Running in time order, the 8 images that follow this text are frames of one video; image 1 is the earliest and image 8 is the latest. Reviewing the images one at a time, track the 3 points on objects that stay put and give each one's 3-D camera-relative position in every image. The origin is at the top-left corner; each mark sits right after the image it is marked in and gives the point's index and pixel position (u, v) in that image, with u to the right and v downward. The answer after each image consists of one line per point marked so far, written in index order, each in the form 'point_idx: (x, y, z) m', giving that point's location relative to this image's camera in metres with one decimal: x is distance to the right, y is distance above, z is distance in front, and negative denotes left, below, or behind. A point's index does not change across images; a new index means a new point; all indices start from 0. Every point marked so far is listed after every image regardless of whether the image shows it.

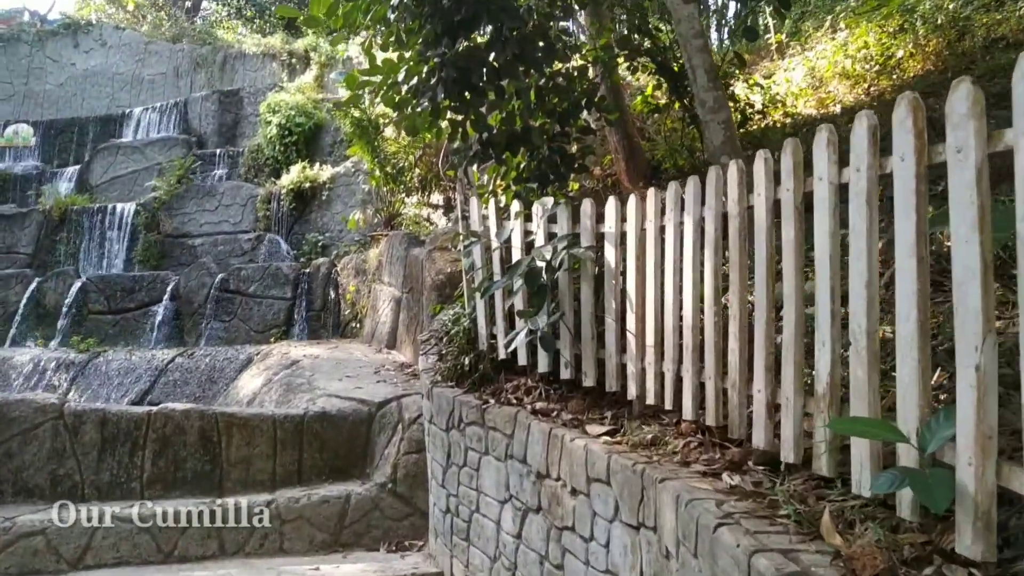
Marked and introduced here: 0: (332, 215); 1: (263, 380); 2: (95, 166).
0: (-1.9, +0.8, +9.6) m
1: (-1.5, -0.6, +5.6) m
2: (-5.5, +1.6, +12.1) m
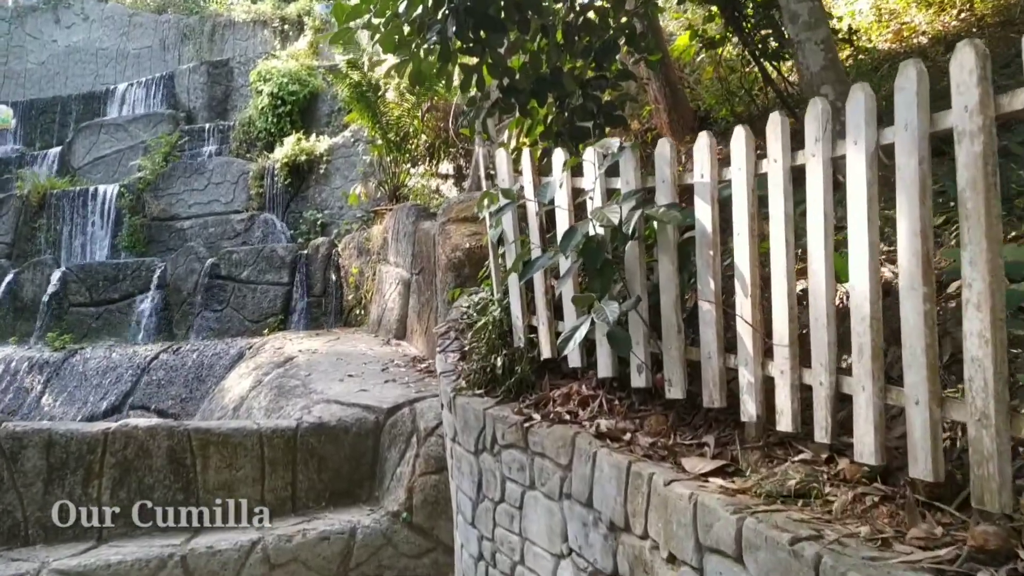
0: (-1.7, +0.9, +8.7) m
1: (-1.3, -0.5, +4.8) m
2: (-5.3, +1.7, +11.2) m
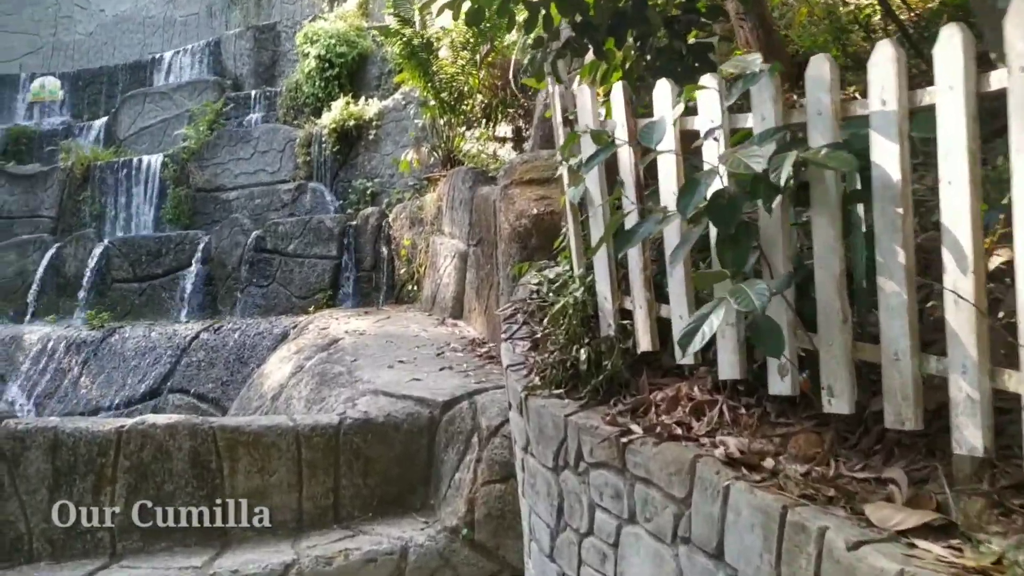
0: (-1.2, +1.2, +8.2) m
1: (-1.0, -0.4, +4.3) m
2: (-4.6, +2.0, +10.9) m
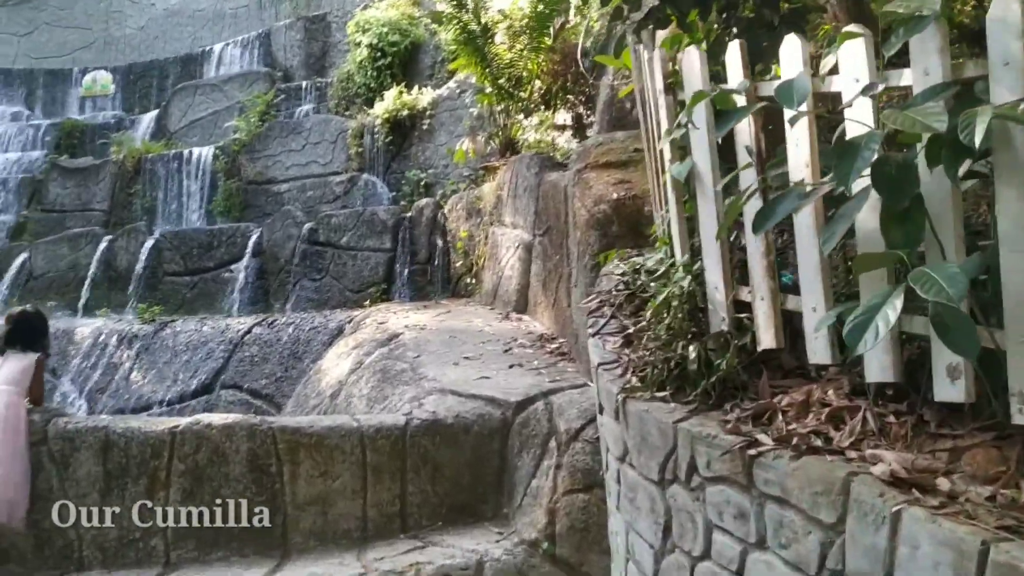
0: (-0.7, +1.2, +8.0) m
1: (-0.7, -0.3, +4.1) m
2: (-4.0, +2.1, +10.8) m
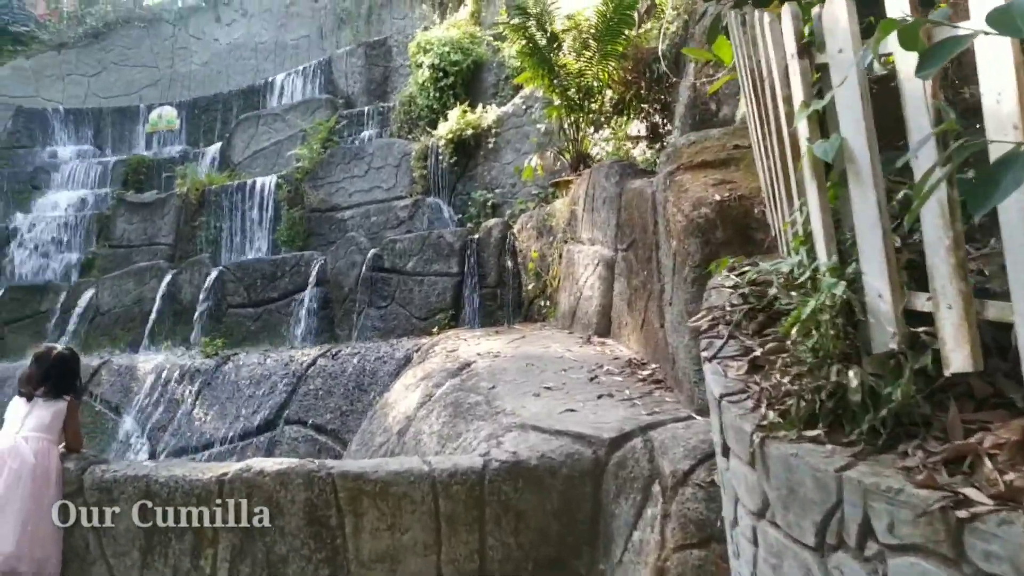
0: (-0.1, +1.0, +7.6) m
1: (-0.4, -0.4, +3.7) m
2: (-3.2, +1.7, +10.7) m
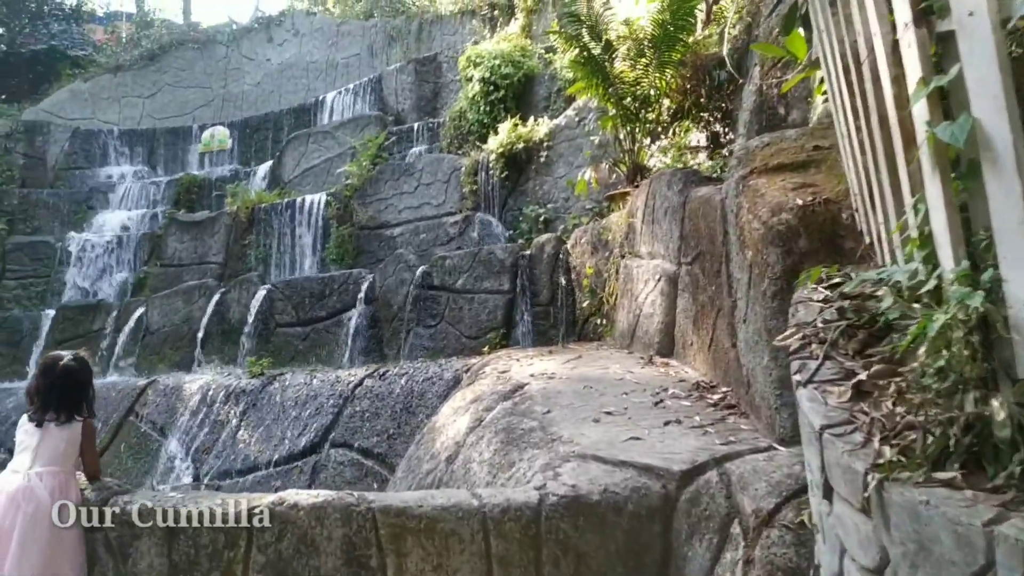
0: (+0.3, +0.9, +7.4) m
1: (-0.2, -0.5, +3.4) m
2: (-2.6, +1.5, +10.6) m
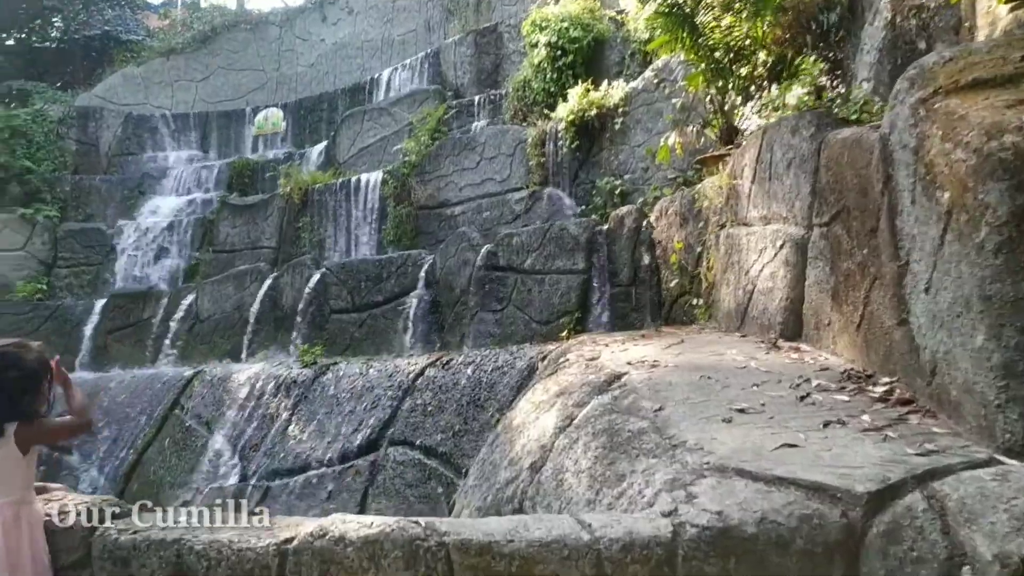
0: (+0.9, +1.0, +6.7) m
1: (+0.1, -0.4, +2.8) m
2: (-1.9, +1.7, +10.1) m
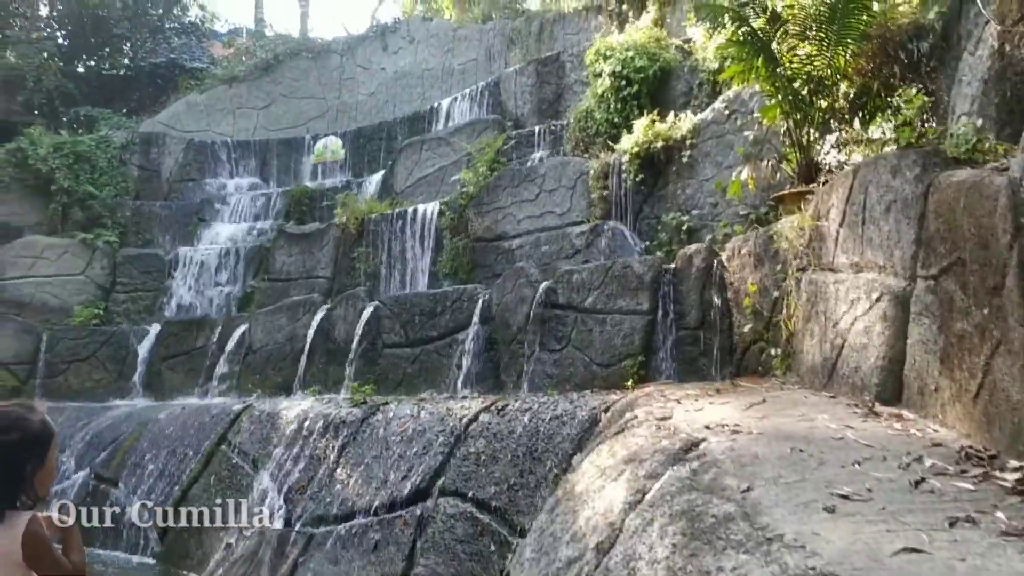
0: (+1.3, +0.7, +6.4) m
1: (+0.3, -0.6, +2.5) m
2: (-1.2, +1.3, +10.0) m
